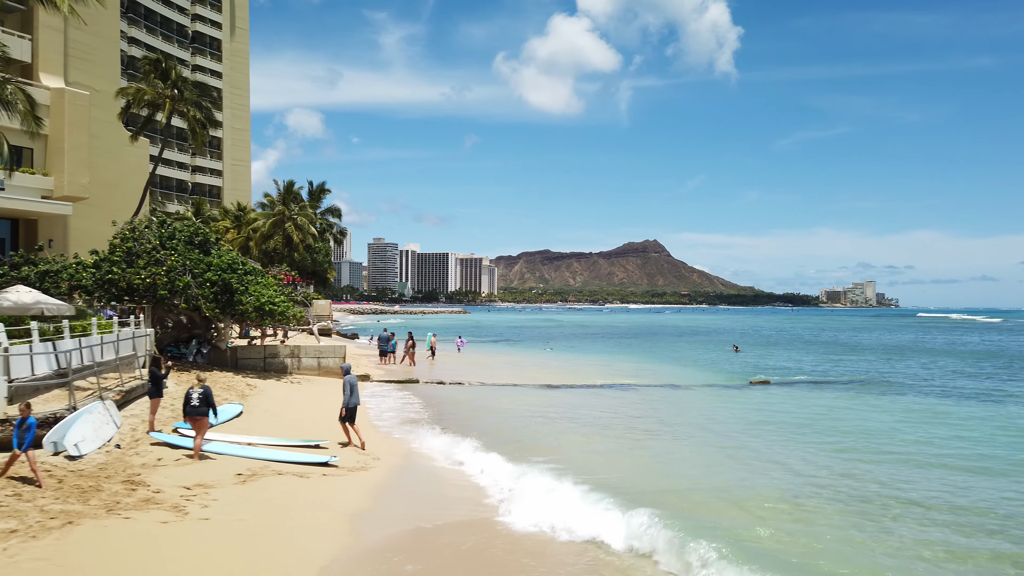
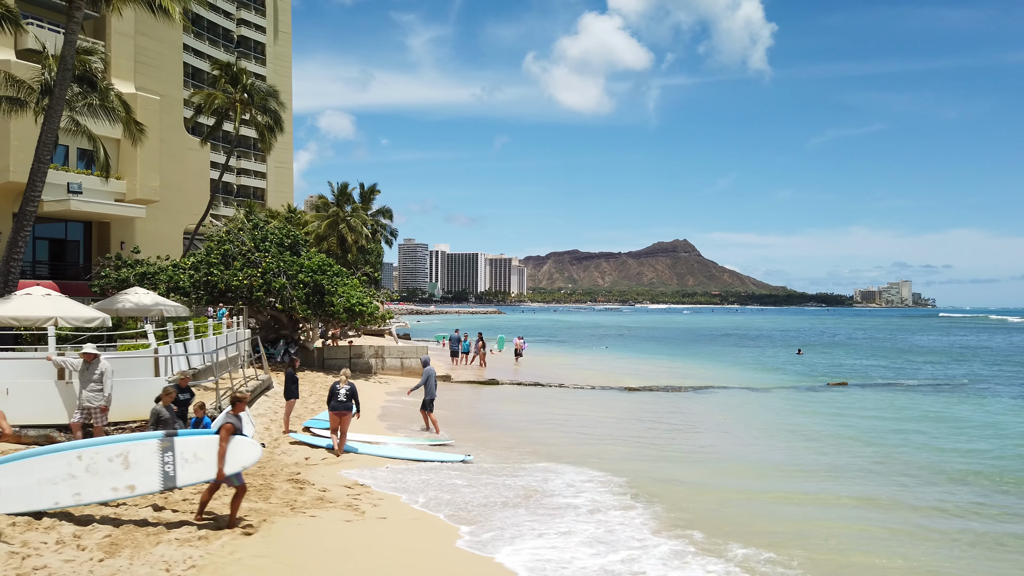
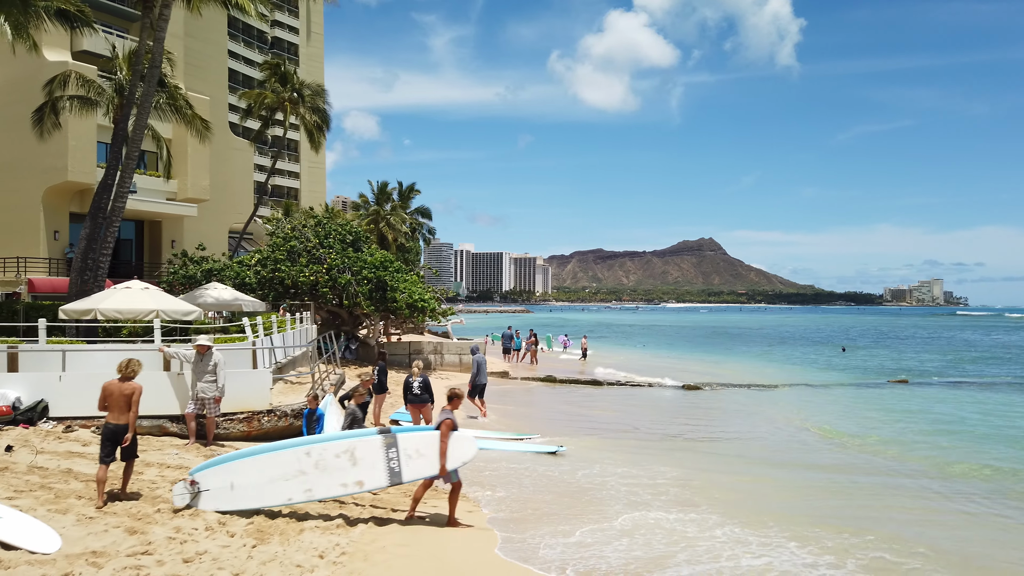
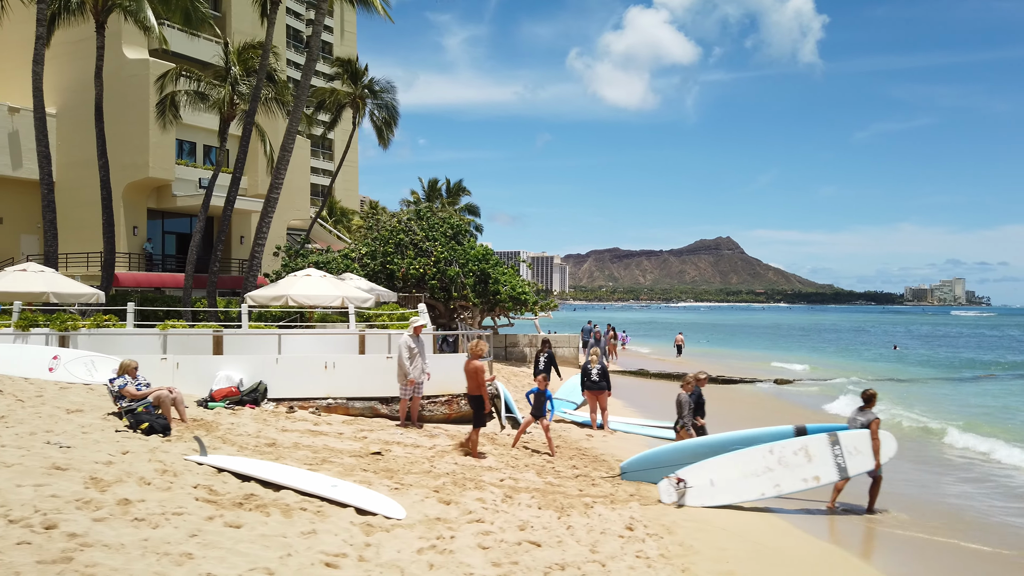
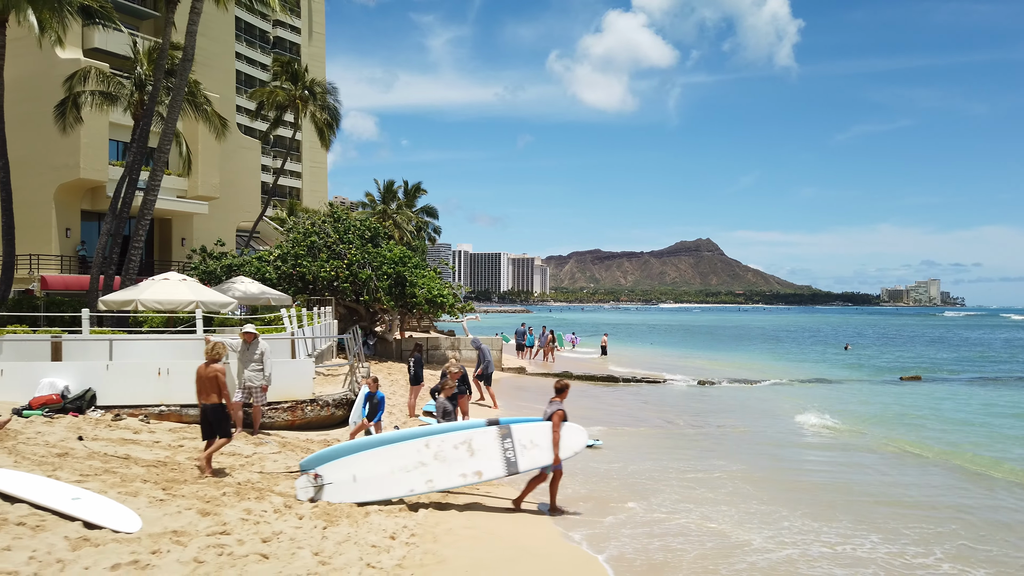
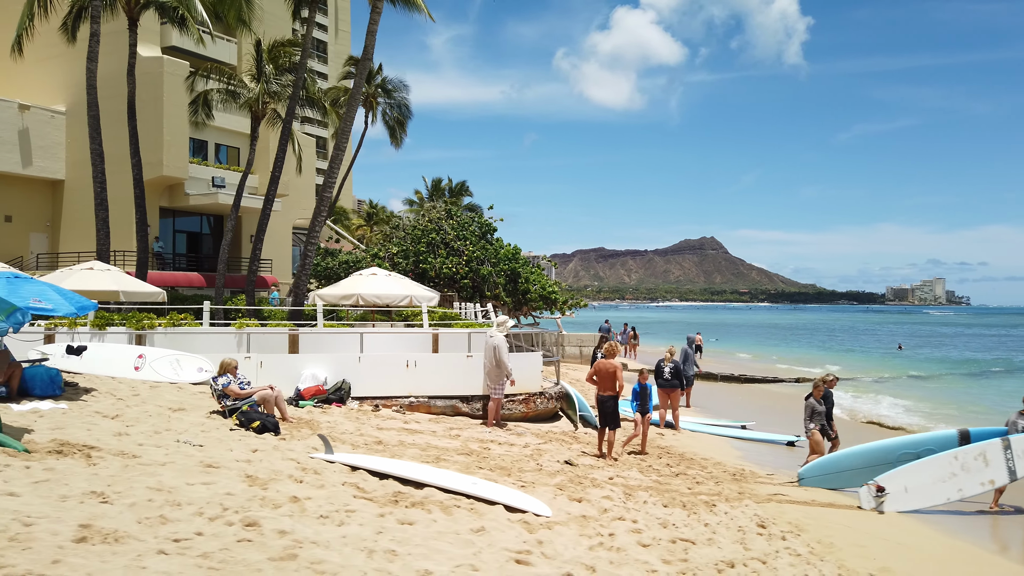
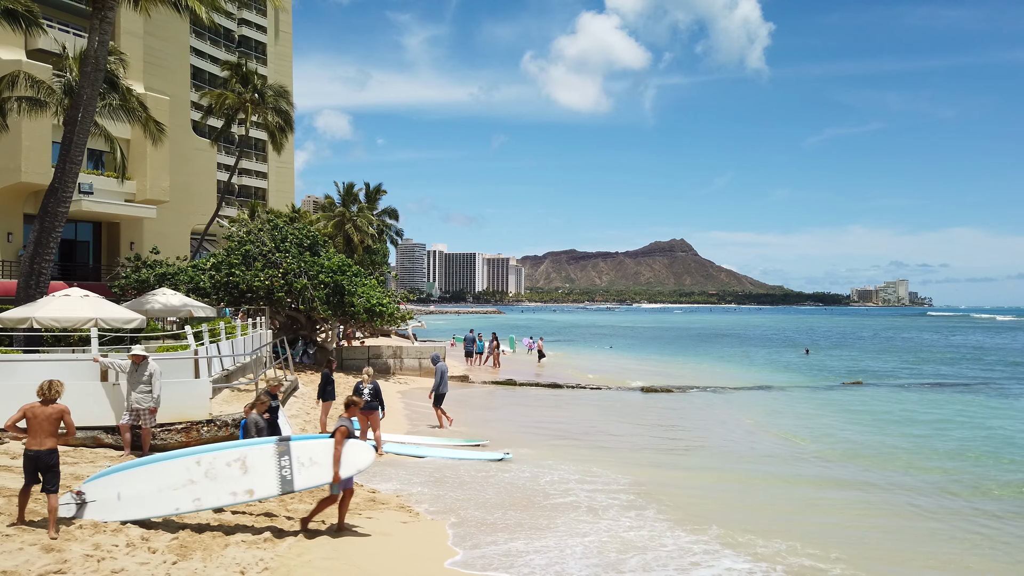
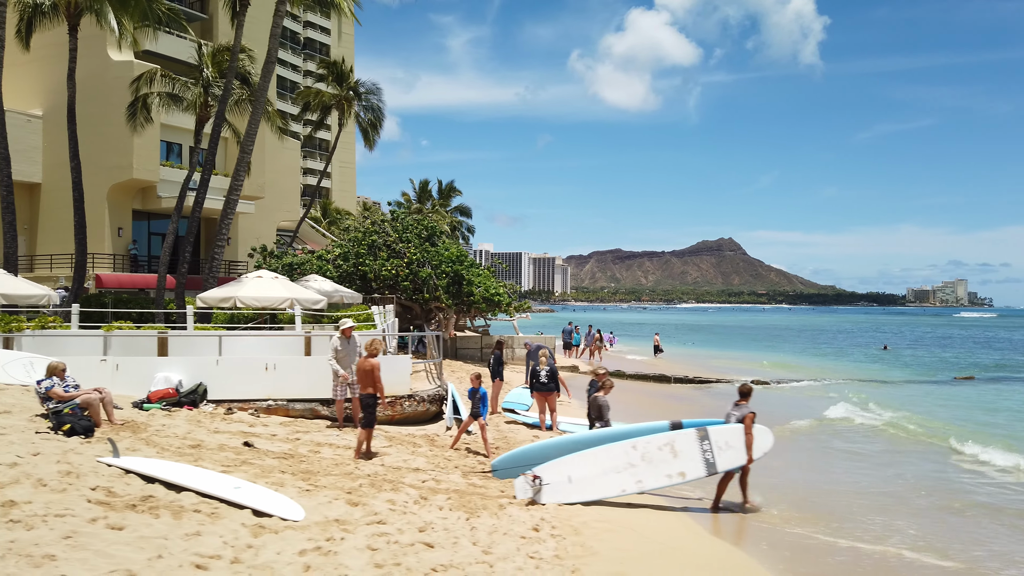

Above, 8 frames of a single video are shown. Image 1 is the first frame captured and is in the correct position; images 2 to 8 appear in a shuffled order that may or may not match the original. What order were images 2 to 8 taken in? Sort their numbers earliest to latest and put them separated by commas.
2, 7, 3, 5, 8, 4, 6
